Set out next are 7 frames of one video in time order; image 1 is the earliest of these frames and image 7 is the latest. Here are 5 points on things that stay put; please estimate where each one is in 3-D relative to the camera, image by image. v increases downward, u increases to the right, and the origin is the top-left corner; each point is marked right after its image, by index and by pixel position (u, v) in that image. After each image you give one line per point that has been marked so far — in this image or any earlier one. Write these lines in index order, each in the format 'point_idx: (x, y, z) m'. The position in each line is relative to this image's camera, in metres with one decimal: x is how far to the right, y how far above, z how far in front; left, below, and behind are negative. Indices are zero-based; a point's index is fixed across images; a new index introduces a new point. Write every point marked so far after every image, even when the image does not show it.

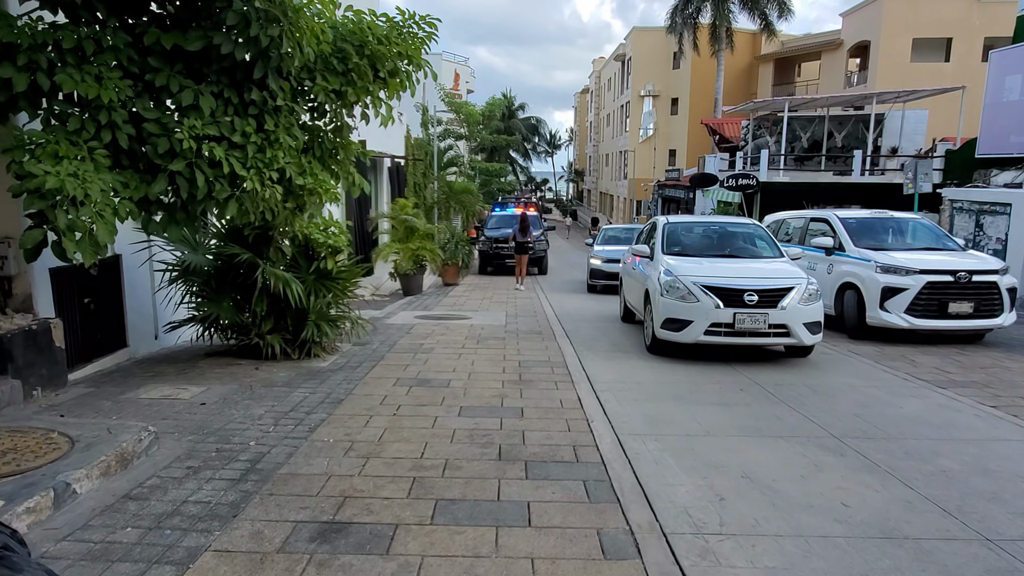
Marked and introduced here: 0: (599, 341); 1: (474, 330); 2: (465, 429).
0: (+1.1, -0.7, +8.5) m
1: (-0.5, -0.6, +10.0) m
2: (-0.4, -1.1, +5.2) m
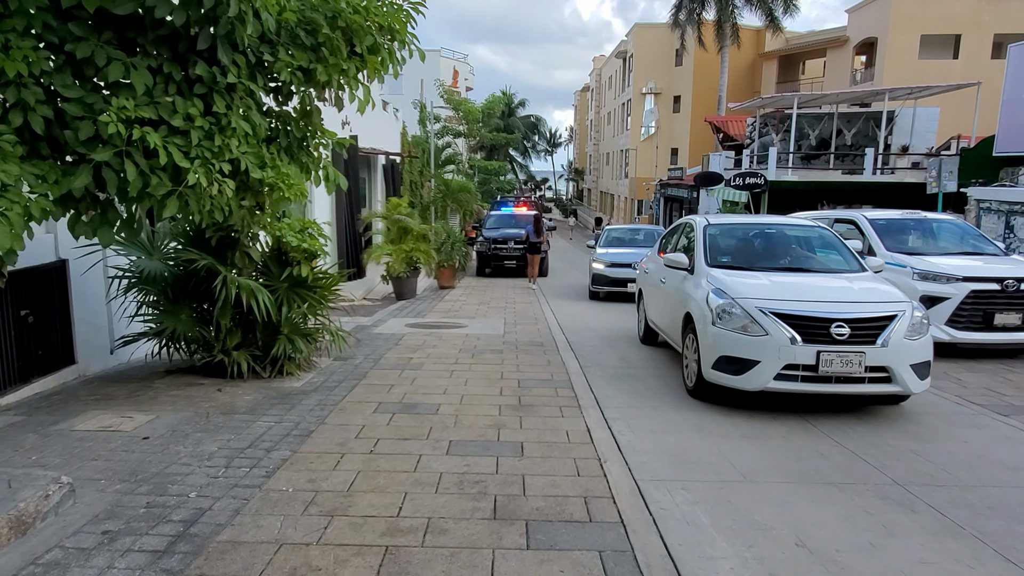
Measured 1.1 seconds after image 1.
0: (+1.1, -0.8, +7.7) m
1: (-0.6, -0.7, +9.2) m
2: (-0.4, -1.2, +4.4) m
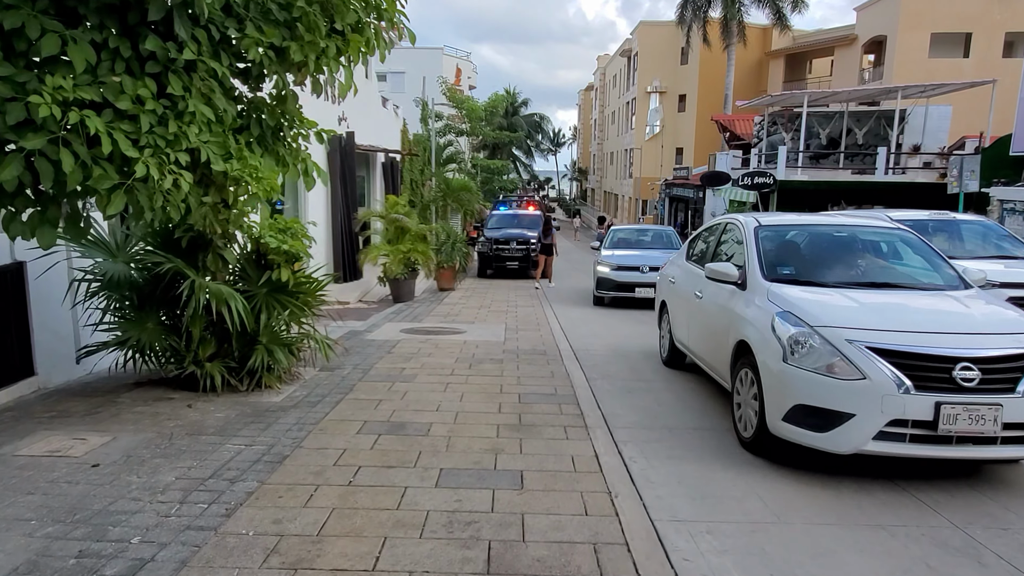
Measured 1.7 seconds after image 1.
0: (+1.1, -0.8, +7.1) m
1: (-0.5, -0.7, +8.6) m
2: (-0.4, -1.2, +3.8) m
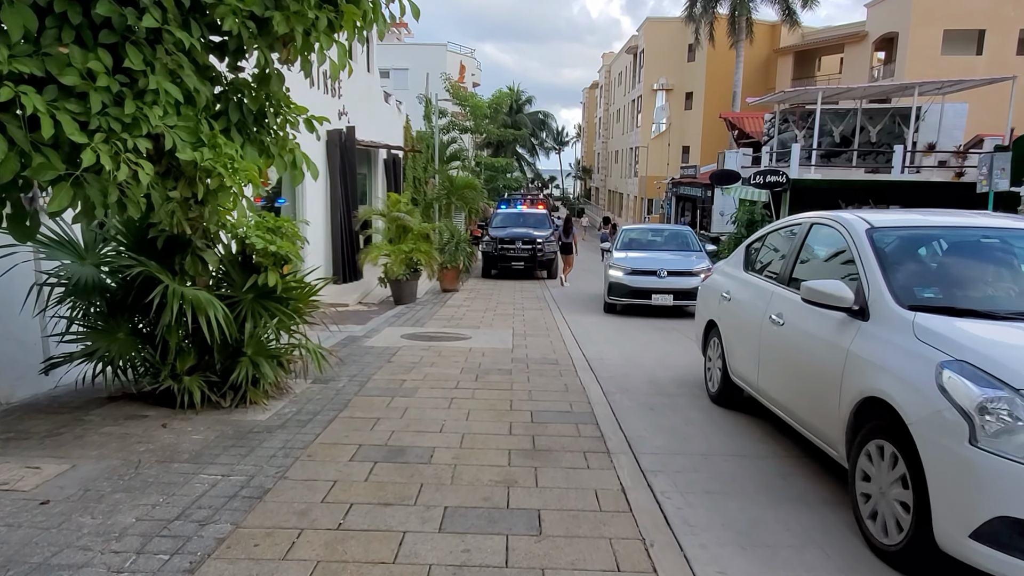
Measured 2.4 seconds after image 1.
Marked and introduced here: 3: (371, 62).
0: (+1.2, -0.9, +6.5) m
1: (-0.4, -0.8, +8.0) m
2: (-0.3, -1.3, +3.2) m
3: (-4.0, +6.3, +19.9) m
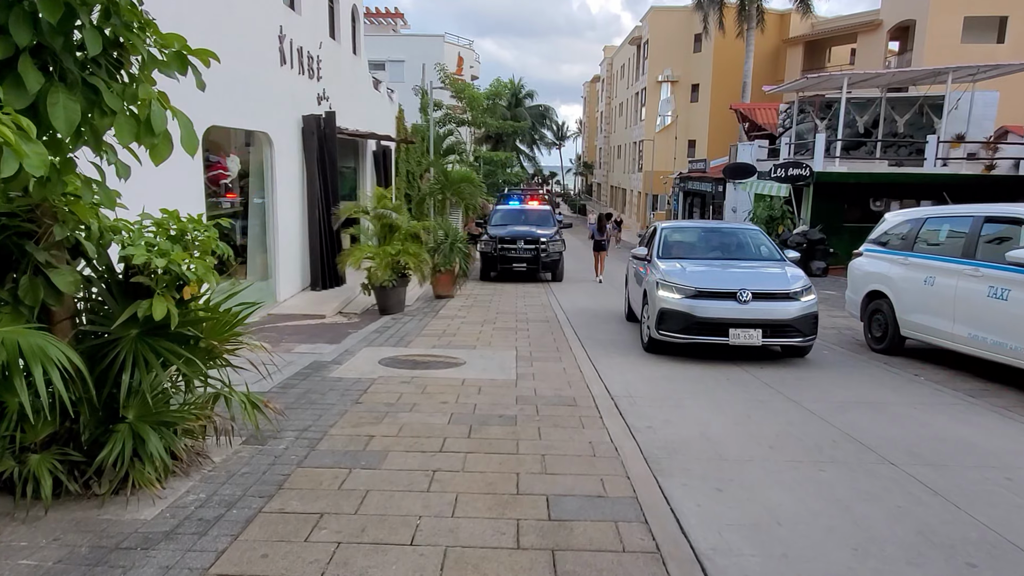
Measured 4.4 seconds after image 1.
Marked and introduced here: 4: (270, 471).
0: (+1.2, -1.1, +4.7) m
1: (-0.4, -1.0, +6.2) m
2: (-0.3, -1.4, +1.4) m
3: (-4.0, +6.2, +18.1) m
4: (-1.5, -1.1, +4.4) m
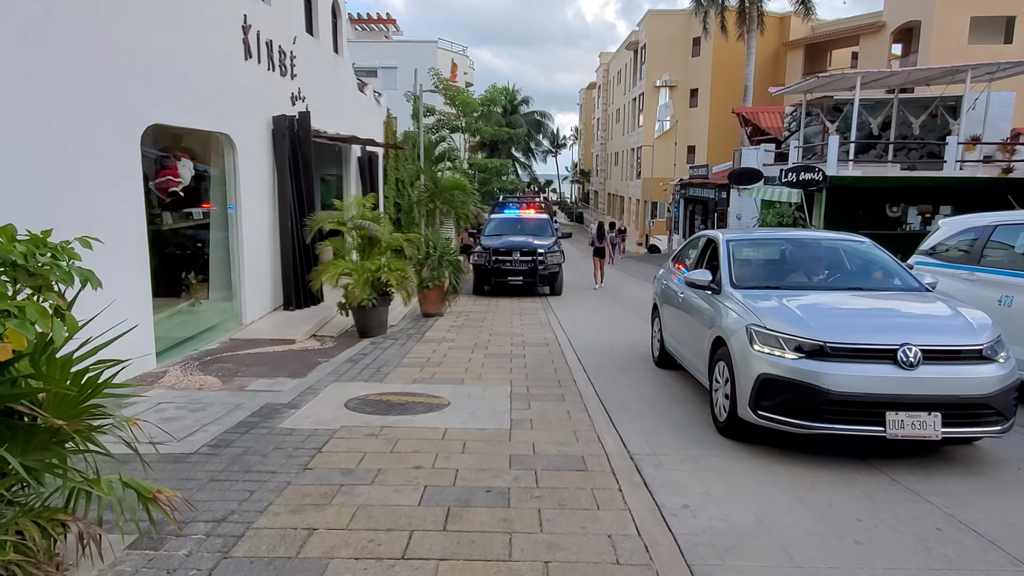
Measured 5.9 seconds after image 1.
0: (+1.2, -1.3, +3.4) m
1: (-0.5, -1.2, +4.9) m
2: (-0.3, -1.6, +0.1) m
3: (-4.1, +5.8, +16.8) m
4: (-1.5, -1.3, +3.0) m
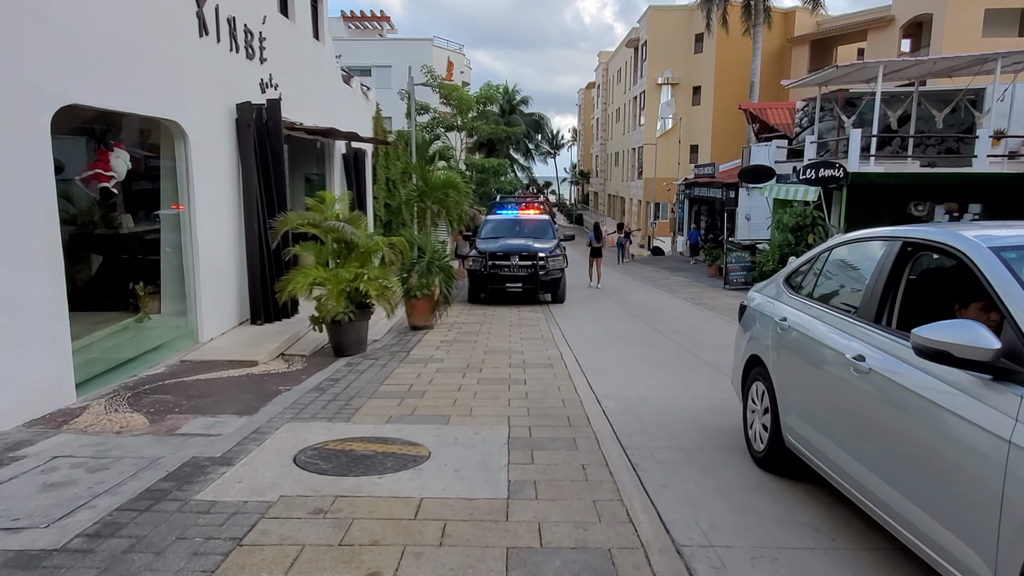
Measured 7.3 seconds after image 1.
0: (+1.1, -1.4, +1.9) m
1: (-0.5, -1.3, +3.4) m
2: (-0.3, -1.7, -1.4) m
3: (-4.2, +5.7, +15.4) m
4: (-1.5, -1.4, +1.6) m
